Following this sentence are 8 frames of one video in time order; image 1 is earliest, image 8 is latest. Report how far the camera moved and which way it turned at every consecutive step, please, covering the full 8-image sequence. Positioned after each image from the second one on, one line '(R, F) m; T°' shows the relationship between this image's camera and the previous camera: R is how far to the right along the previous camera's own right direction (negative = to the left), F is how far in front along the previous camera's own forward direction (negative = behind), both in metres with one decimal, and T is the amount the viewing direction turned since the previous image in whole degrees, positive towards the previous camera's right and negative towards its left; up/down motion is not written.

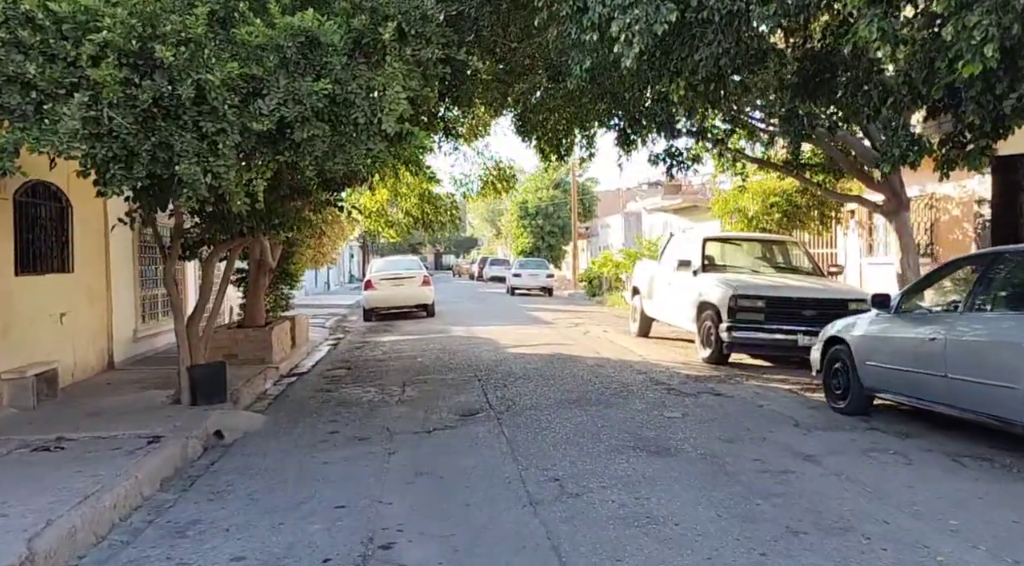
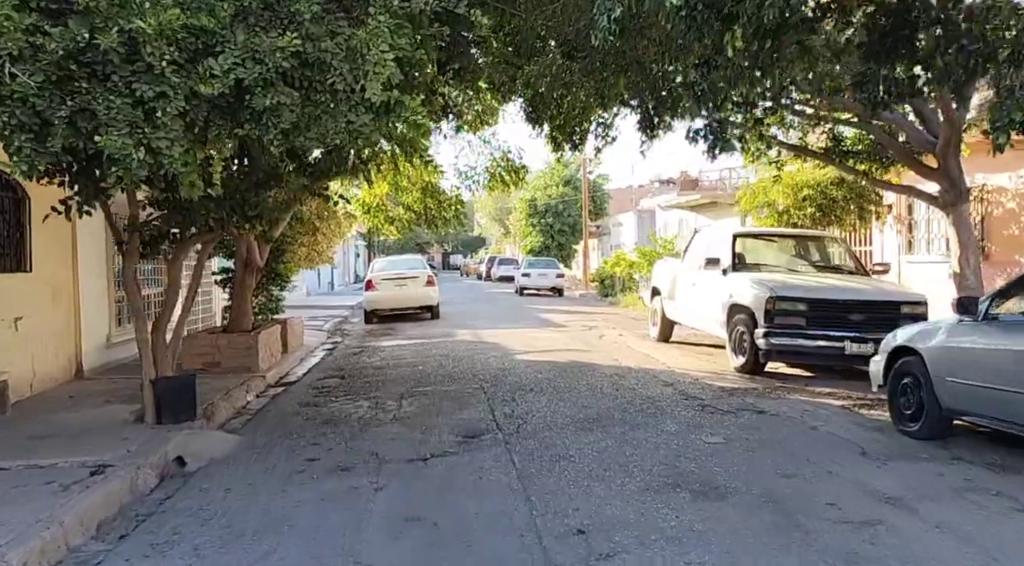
(0.0, +1.2) m; -1°
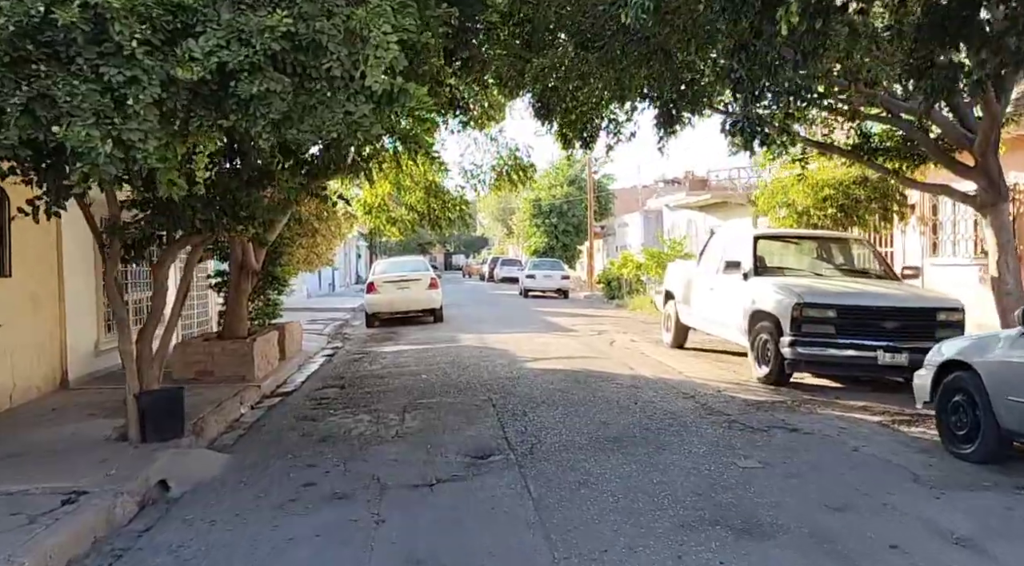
(-0.1, +0.6) m; 0°
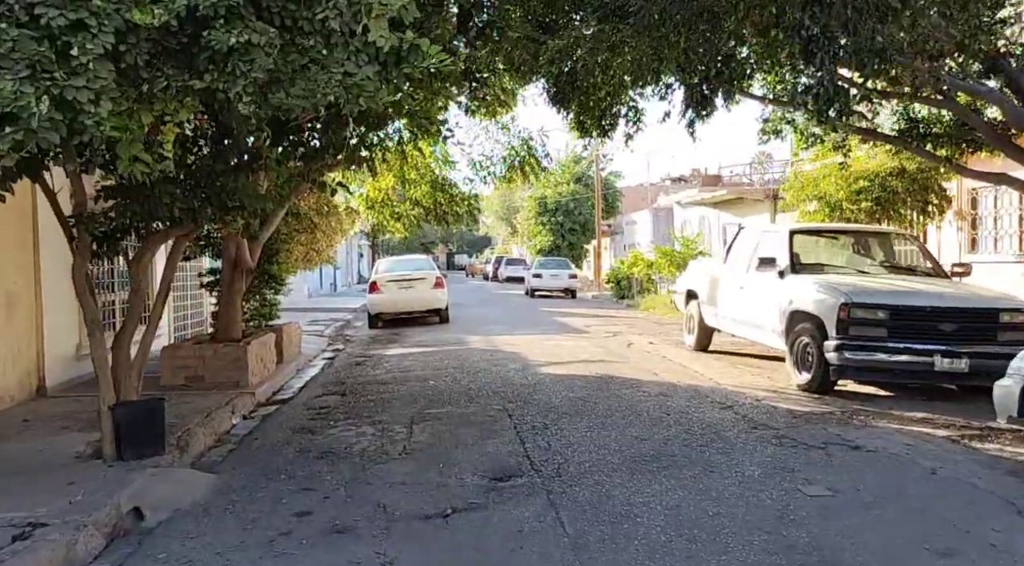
(-0.2, +0.9) m; 0°
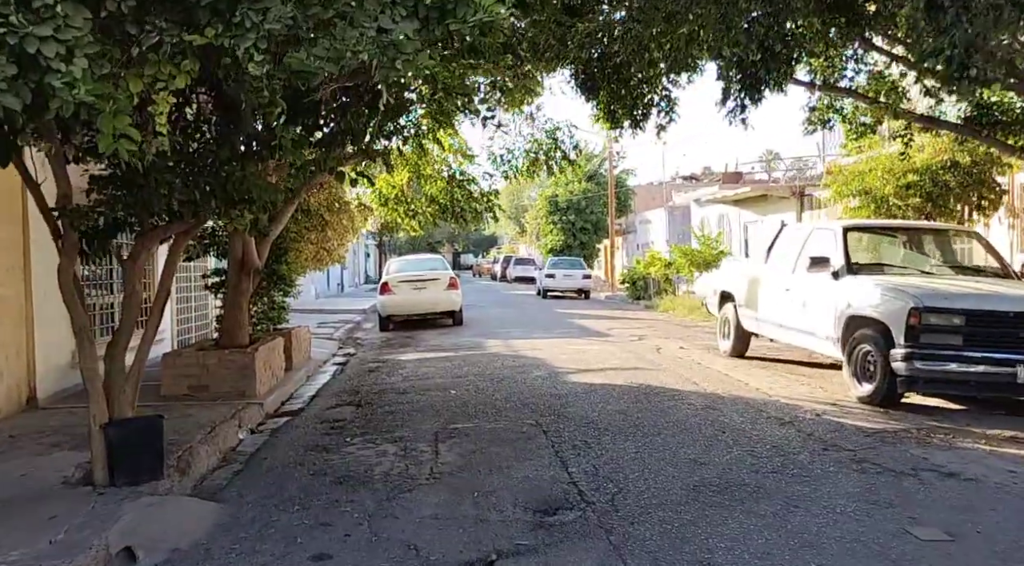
(-0.3, +0.8) m; 0°
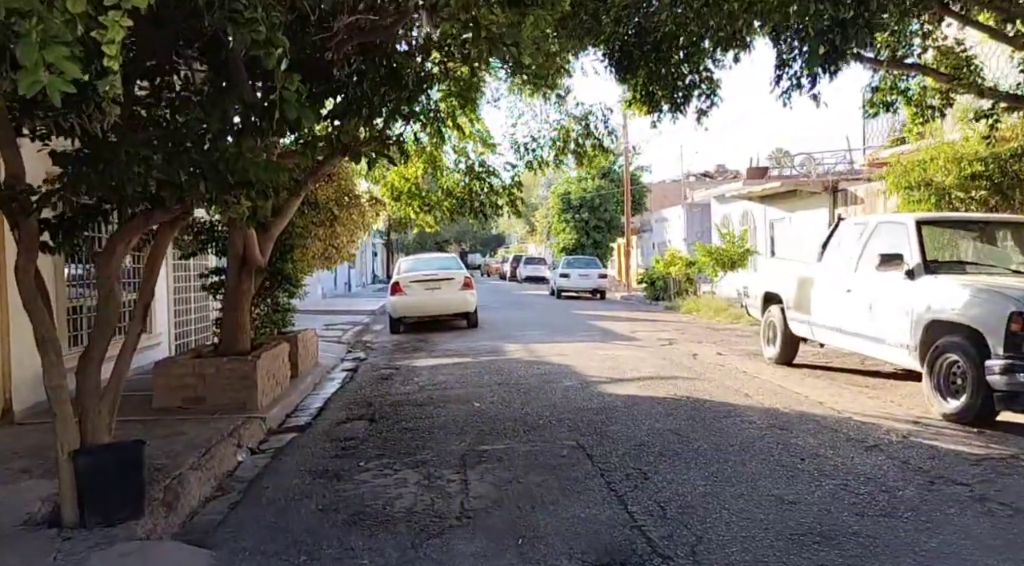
(-0.3, +1.0) m; 0°
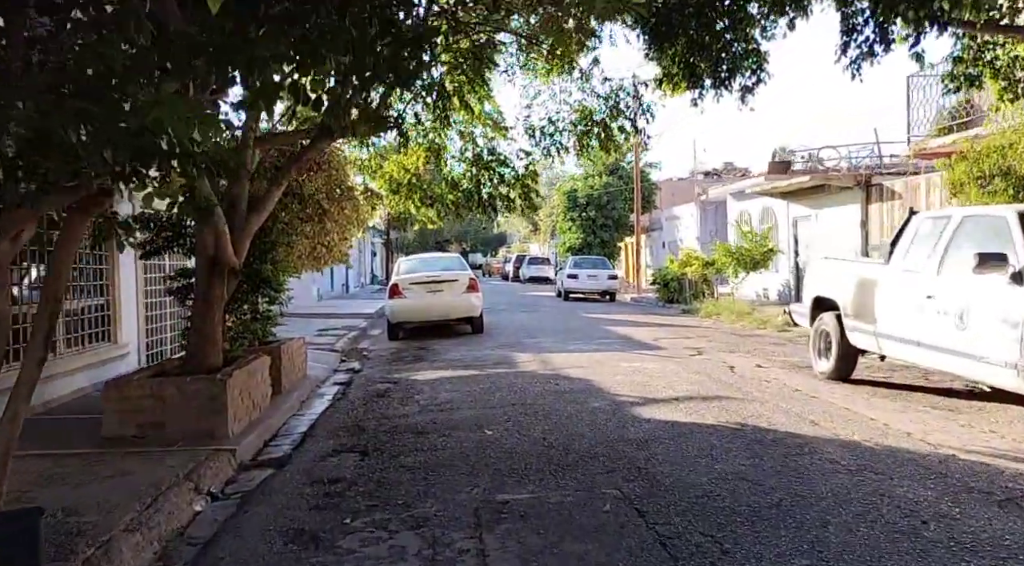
(-0.2, +1.4) m; 0°
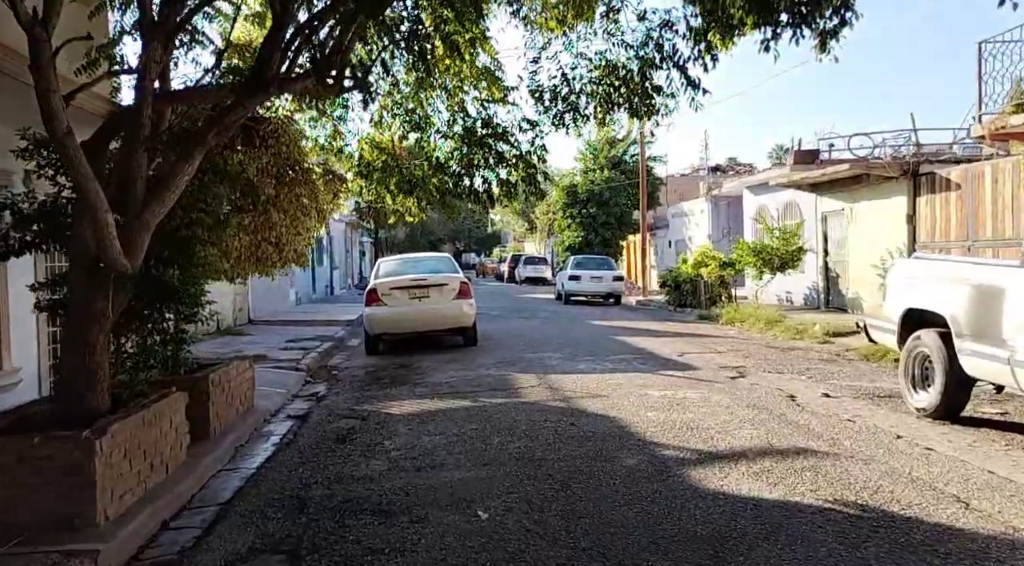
(-0.1, +2.4) m; 0°
